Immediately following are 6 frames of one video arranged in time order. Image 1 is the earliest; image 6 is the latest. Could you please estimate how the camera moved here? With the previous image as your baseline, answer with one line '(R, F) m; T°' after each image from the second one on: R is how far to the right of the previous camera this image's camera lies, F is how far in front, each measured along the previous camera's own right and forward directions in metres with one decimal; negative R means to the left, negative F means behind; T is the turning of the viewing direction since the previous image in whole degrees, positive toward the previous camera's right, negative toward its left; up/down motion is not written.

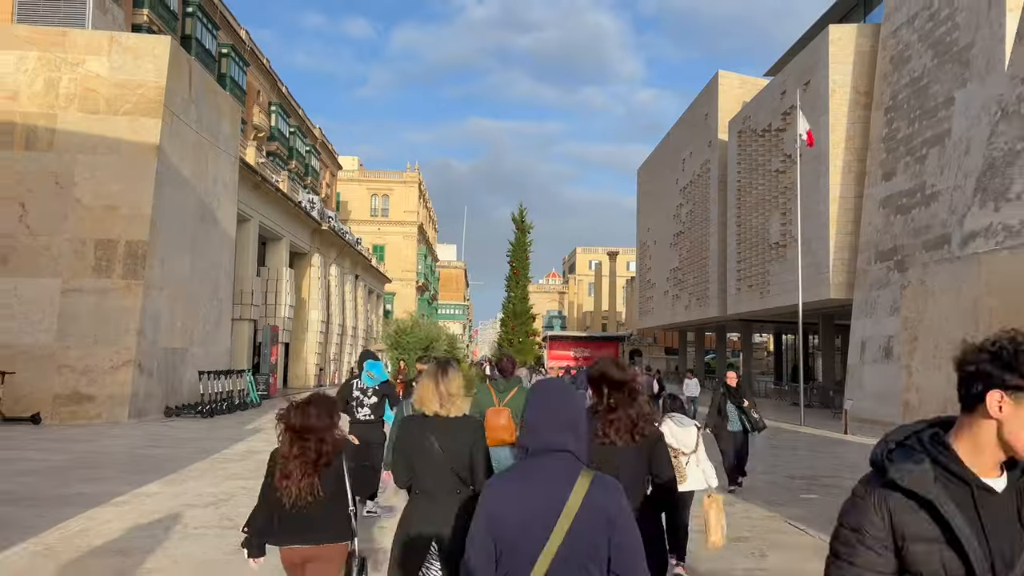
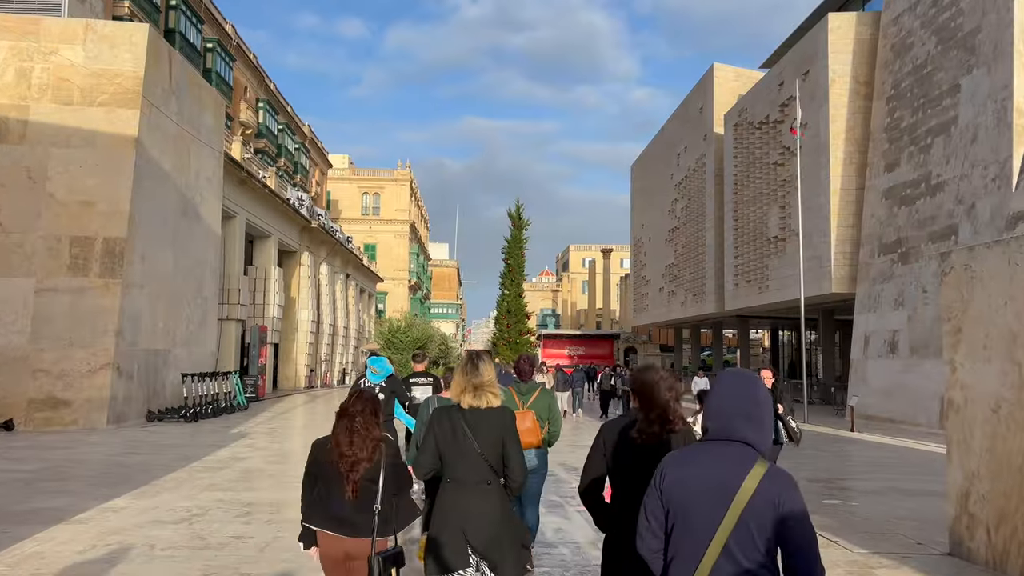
(-0.1, +0.7) m; +1°
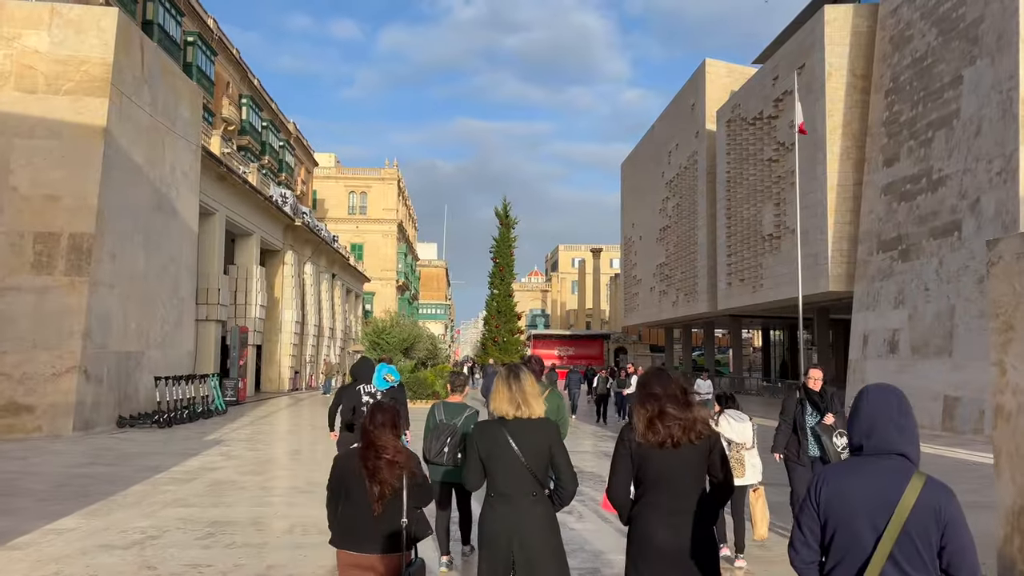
(0.0, +0.8) m; +1°
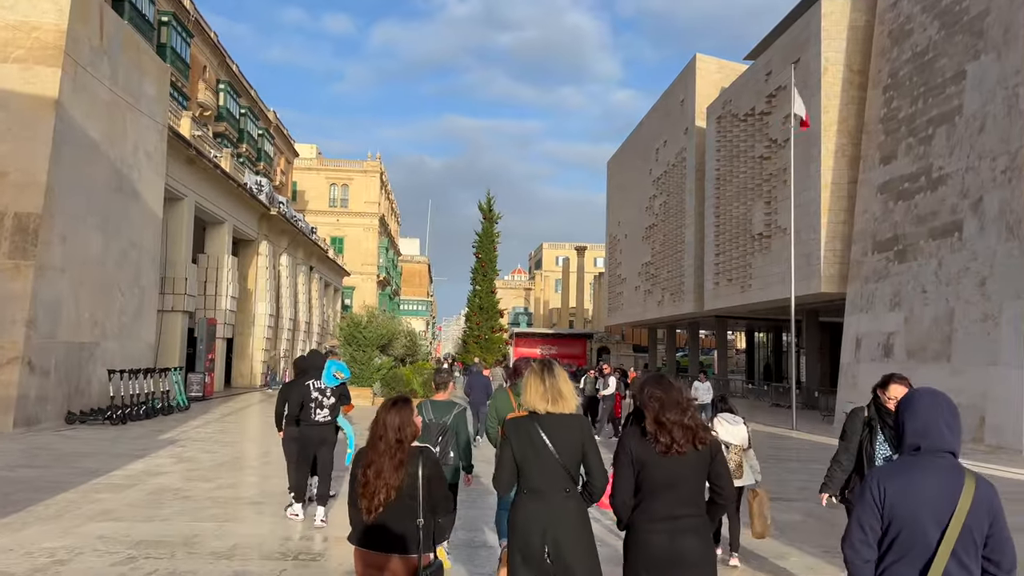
(0.0, +1.0) m; +1°
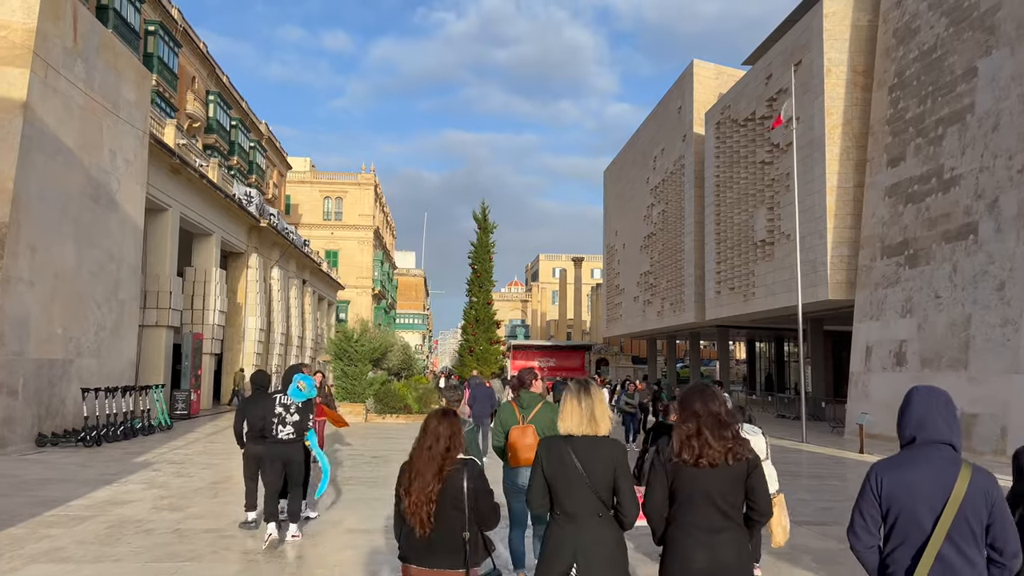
(0.0, +0.9) m; 0°
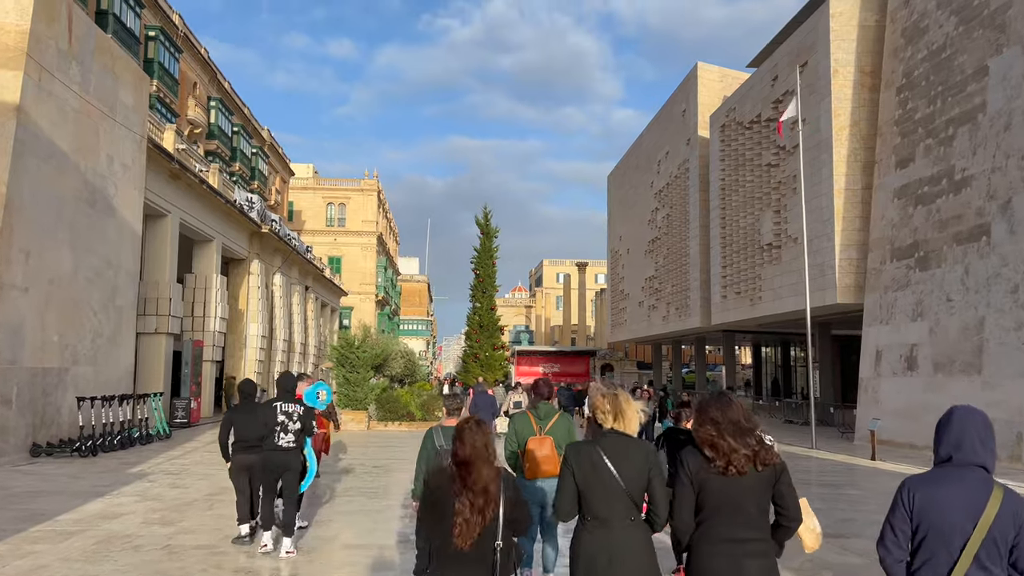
(0.0, +0.3) m; 0°
